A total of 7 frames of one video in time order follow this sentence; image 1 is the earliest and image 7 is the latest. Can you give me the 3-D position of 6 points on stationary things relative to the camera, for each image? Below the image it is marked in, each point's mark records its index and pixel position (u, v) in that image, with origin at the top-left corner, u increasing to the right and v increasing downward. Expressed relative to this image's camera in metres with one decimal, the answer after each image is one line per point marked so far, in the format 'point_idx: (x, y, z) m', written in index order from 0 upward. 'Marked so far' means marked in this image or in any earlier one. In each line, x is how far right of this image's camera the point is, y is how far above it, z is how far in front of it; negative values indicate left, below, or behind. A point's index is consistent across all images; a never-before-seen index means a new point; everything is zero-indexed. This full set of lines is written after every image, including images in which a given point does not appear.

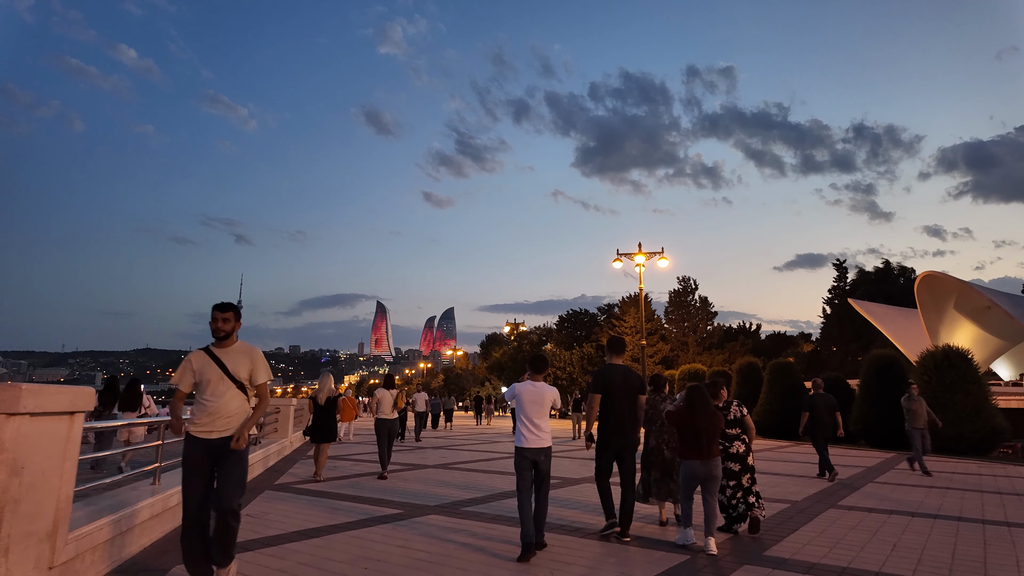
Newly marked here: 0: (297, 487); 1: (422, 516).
0: (-3.0, -2.8, +9.1) m
1: (-1.0, -2.4, +6.9) m
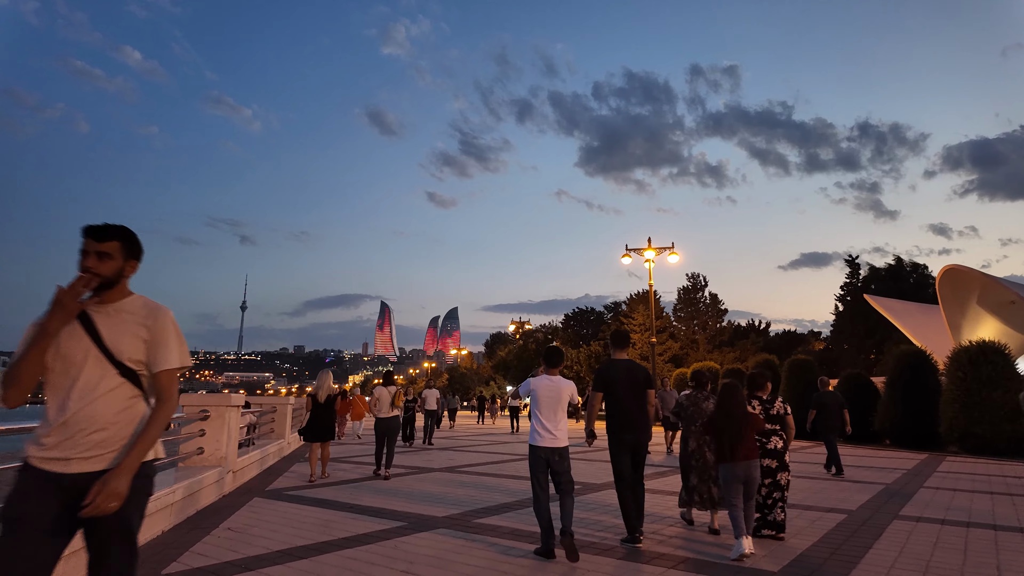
0: (-2.8, -2.6, +8.3) m
1: (-0.8, -2.3, +6.0) m
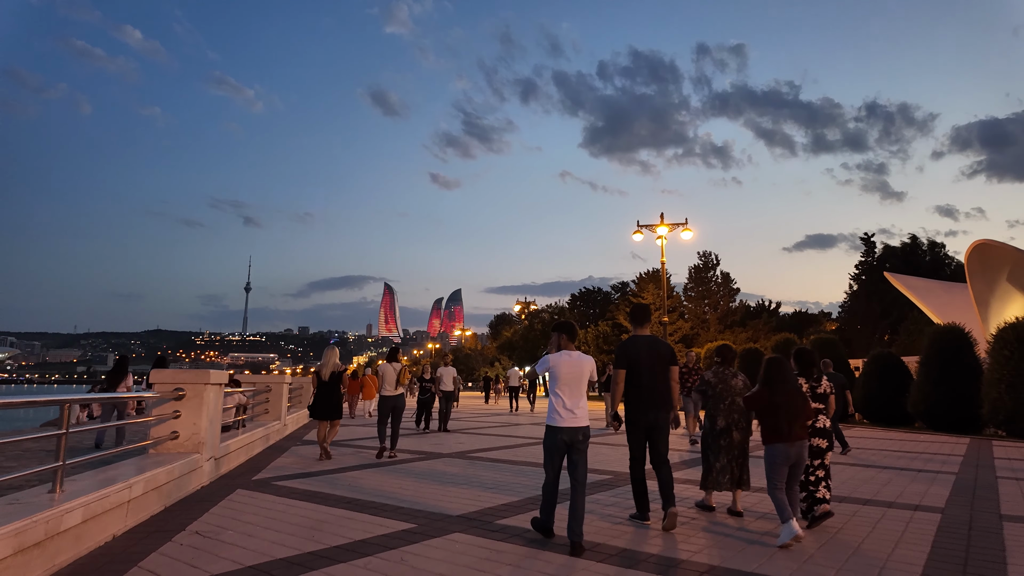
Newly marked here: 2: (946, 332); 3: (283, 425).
0: (-2.5, -2.2, +7.2) m
1: (-0.5, -1.9, +4.9) m
2: (+12.3, -1.2, +18.2) m
3: (-4.8, -2.9, +13.4) m
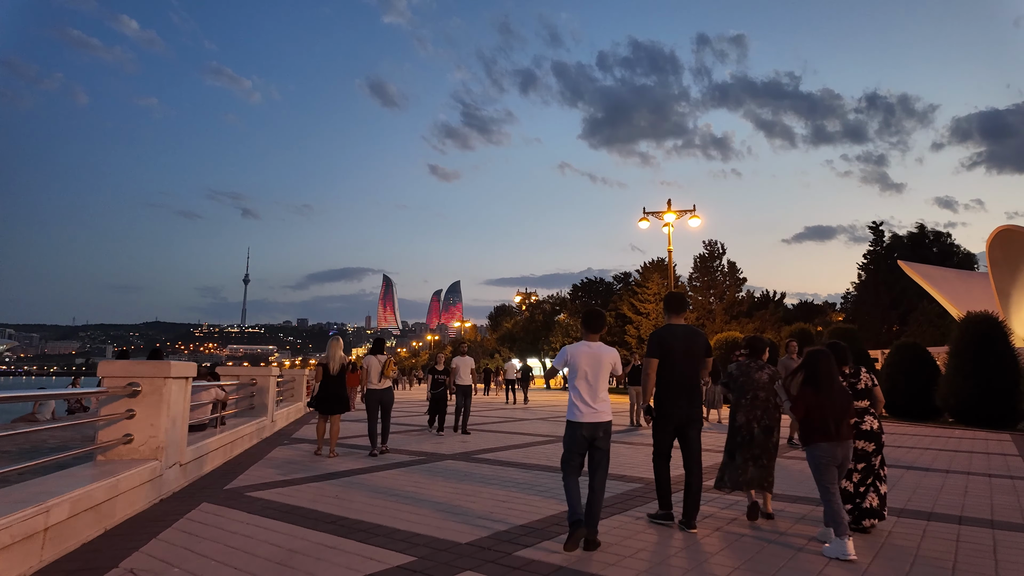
0: (-2.4, -1.9, +6.2) m
1: (-0.4, -1.7, +3.9) m
2: (+12.4, -0.9, +17.2) m
3: (-4.6, -2.6, +12.3) m
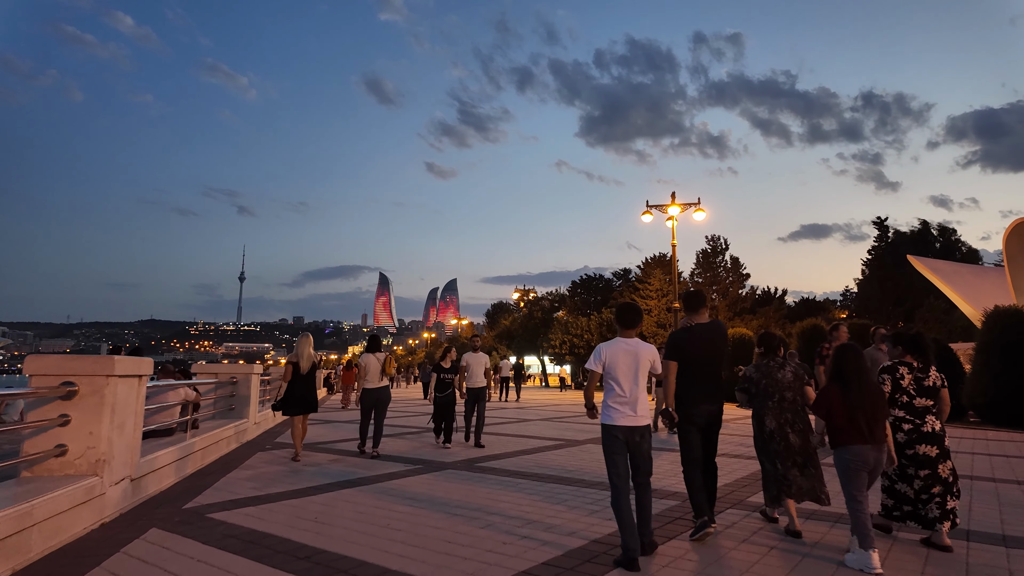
0: (-2.3, -1.8, +5.2) m
1: (-0.3, -1.5, +2.9) m
2: (+12.5, -0.7, +16.3) m
3: (-4.6, -2.4, +11.3) m
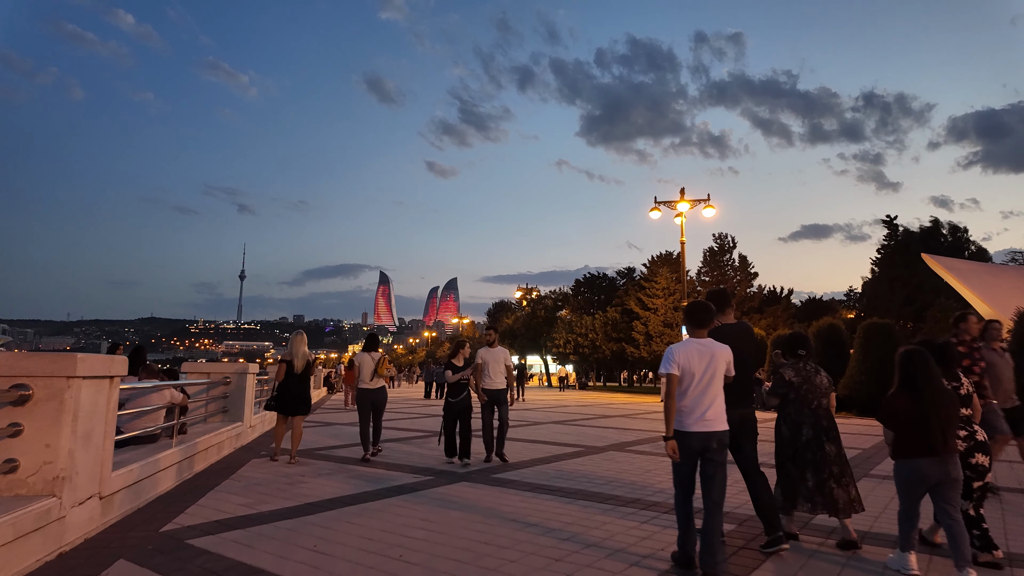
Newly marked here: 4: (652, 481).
0: (-2.0, -1.7, +4.4) m
1: (0.0, -1.5, +2.1) m
2: (+12.7, -0.6, +15.5) m
3: (-4.3, -2.3, +10.6) m
4: (+1.5, -2.1, +7.0) m
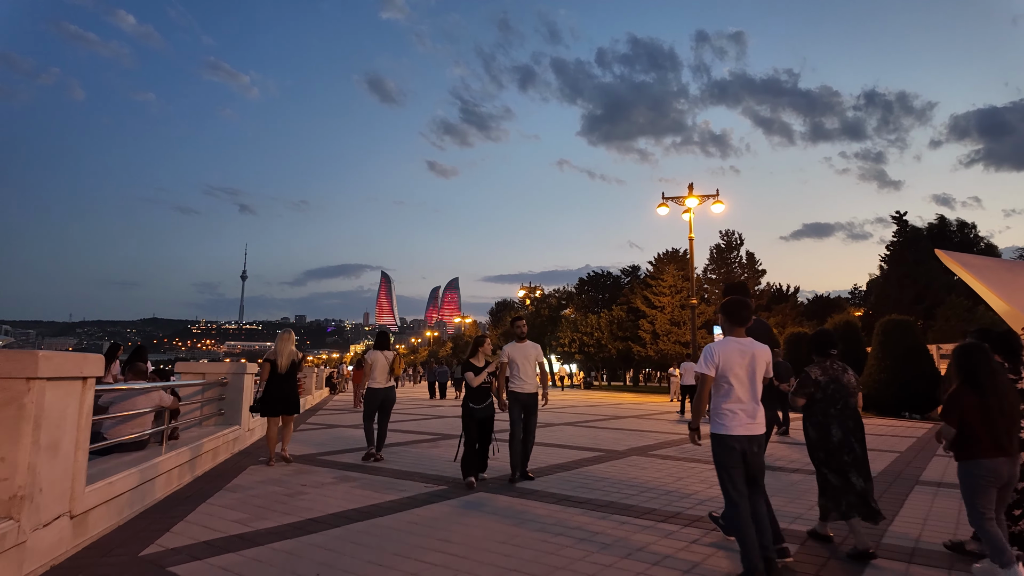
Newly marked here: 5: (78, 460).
0: (-1.8, -1.6, +3.8) m
1: (+0.2, -1.4, +1.5) m
2: (+12.9, -0.5, +14.9) m
3: (-4.1, -2.2, +10.0) m
4: (+1.7, -2.0, +6.3) m
5: (-2.7, -1.1, +4.1) m
